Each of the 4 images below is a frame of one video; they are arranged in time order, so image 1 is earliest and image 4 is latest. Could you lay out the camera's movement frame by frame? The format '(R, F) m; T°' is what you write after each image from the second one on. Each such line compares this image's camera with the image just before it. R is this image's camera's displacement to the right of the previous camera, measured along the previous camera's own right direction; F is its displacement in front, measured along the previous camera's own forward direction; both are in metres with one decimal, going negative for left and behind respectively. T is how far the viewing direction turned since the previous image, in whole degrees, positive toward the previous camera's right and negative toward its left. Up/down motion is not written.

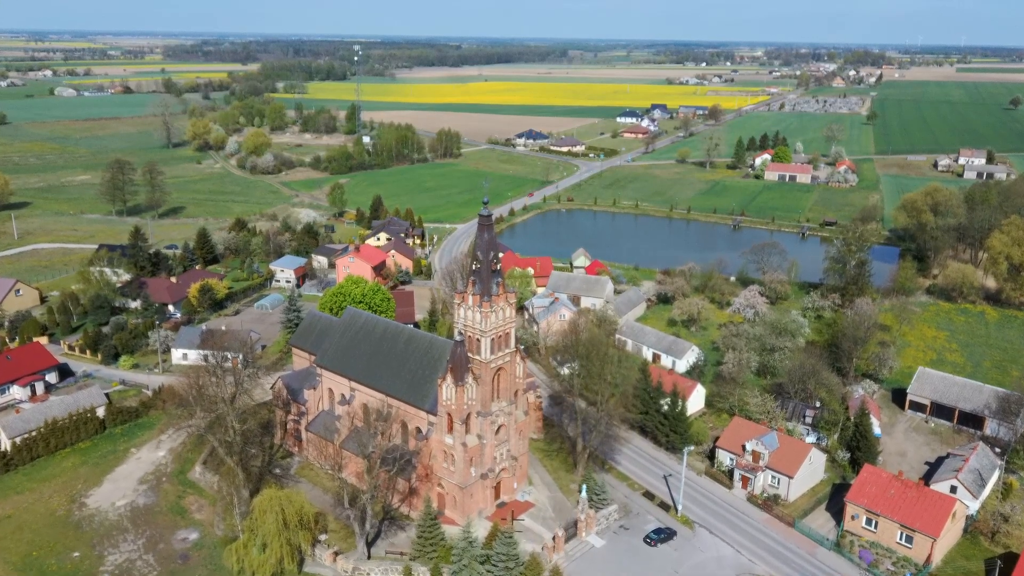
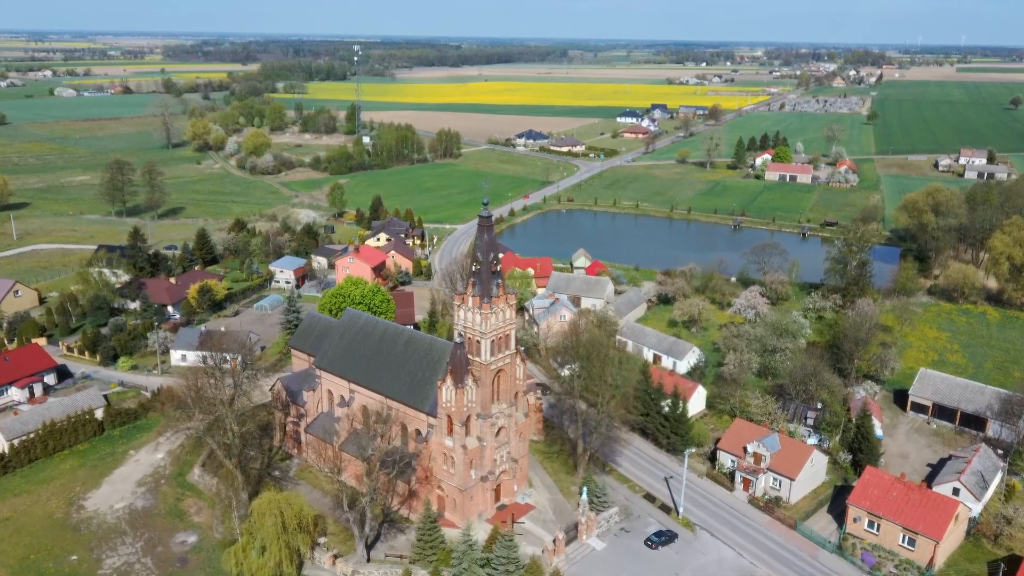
(0.0, +0.2) m; 0°
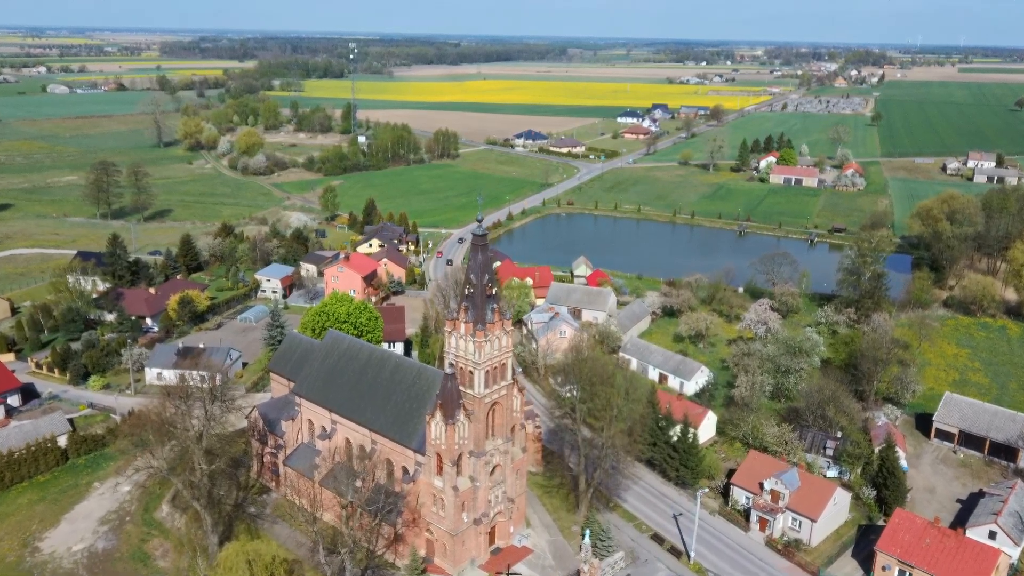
(+0.1, +3.6) m; 0°
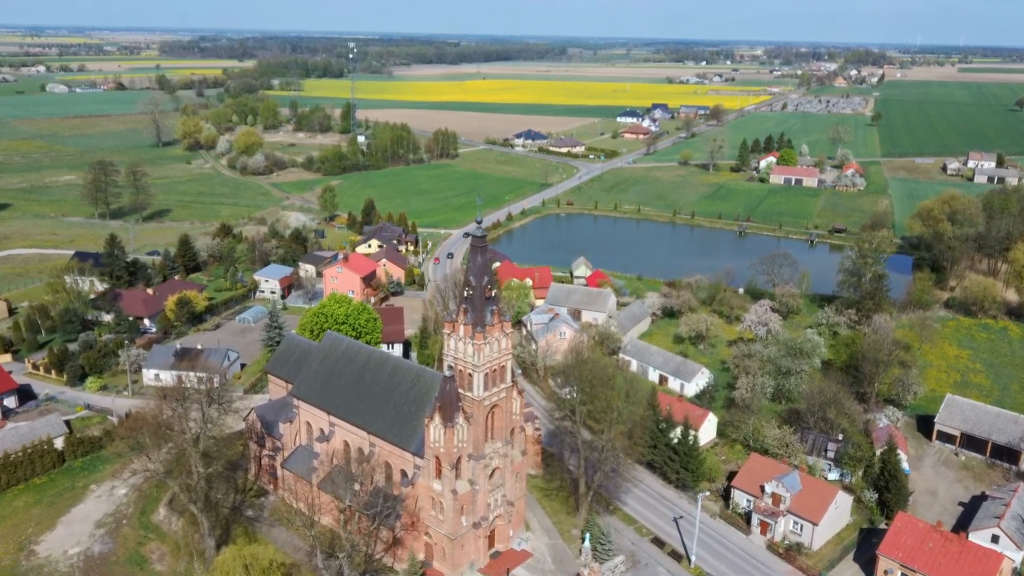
(0.0, +0.3) m; 0°
